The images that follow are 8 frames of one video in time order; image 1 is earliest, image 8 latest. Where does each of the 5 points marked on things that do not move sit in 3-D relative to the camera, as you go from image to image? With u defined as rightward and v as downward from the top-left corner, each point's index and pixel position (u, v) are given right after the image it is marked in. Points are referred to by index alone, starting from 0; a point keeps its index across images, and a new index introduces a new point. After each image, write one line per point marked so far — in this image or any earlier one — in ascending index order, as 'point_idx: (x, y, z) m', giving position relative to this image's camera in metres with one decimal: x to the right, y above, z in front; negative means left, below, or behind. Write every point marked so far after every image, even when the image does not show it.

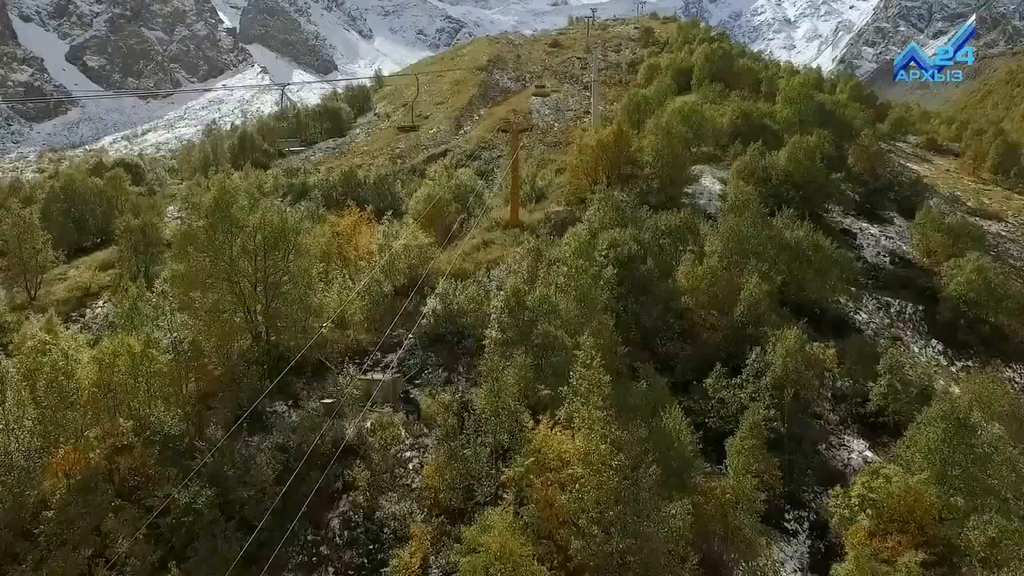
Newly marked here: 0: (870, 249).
0: (+12.1, +1.3, +19.6) m
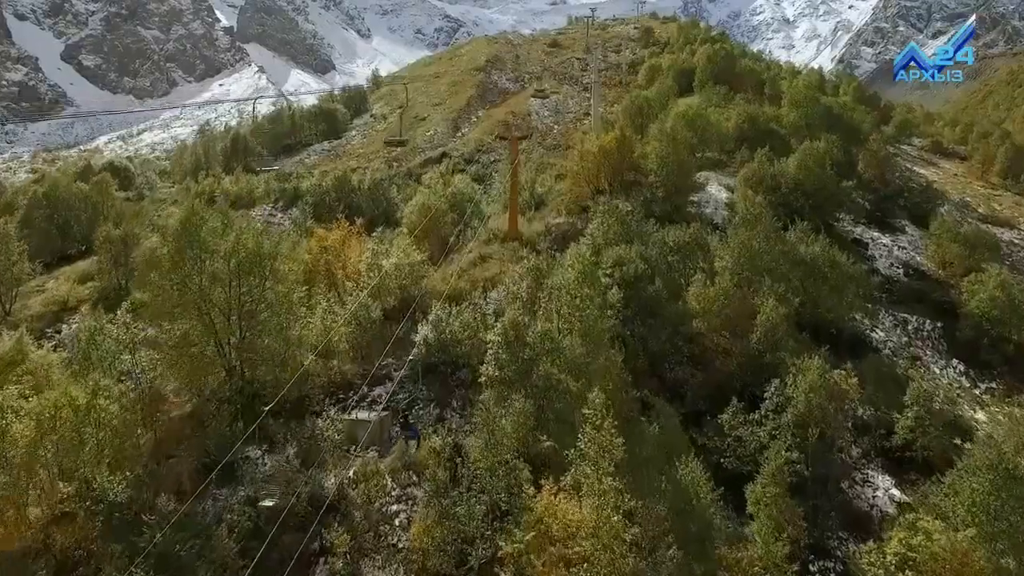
0: (+12.0, +0.9, +18.8) m
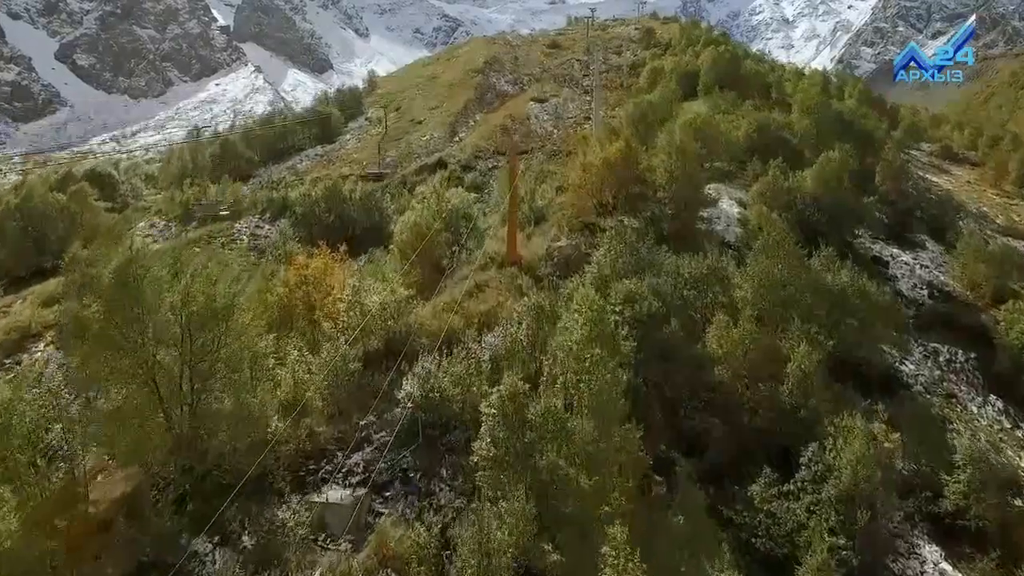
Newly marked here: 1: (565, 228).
0: (+12.0, +0.2, +17.6) m
1: (+1.7, +1.9, +18.1) m
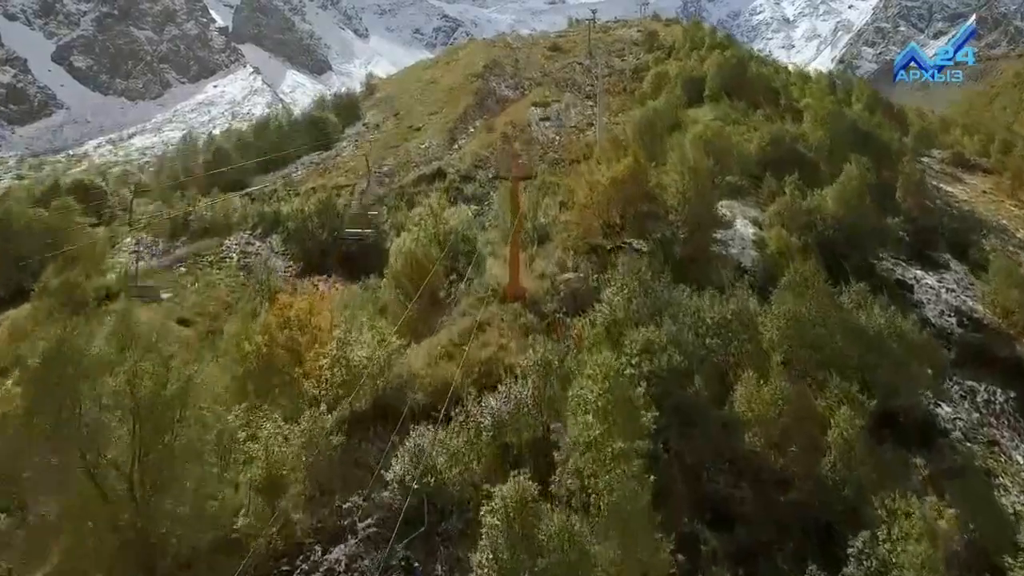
0: (+12.0, -0.6, +16.6) m
1: (+1.7, +1.1, +17.1) m
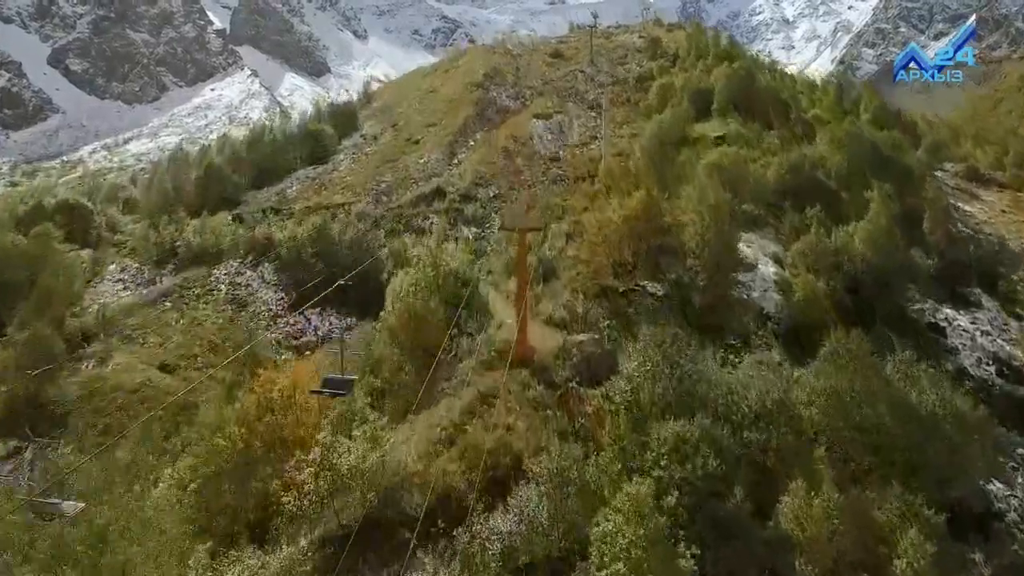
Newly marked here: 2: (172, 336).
0: (+12.2, -1.8, +15.4) m
1: (+1.9, -0.2, +15.9) m
2: (-11.4, -1.6, +19.5) m
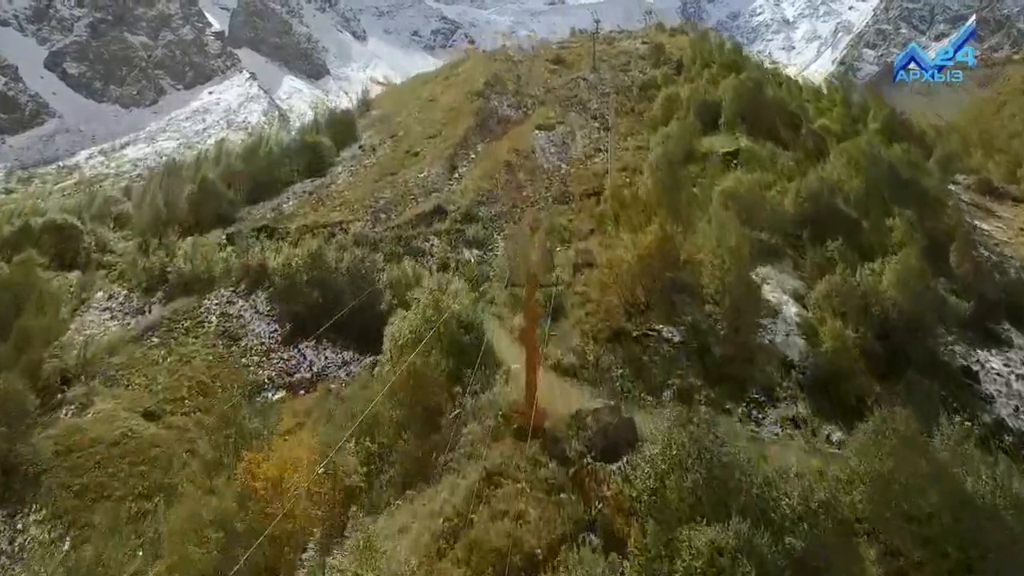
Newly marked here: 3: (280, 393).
0: (+12.3, -2.9, +14.5) m
1: (+2.0, -1.3, +14.9) m
2: (-11.3, -2.8, +18.5) m
3: (-7.5, -3.4, +18.7) m
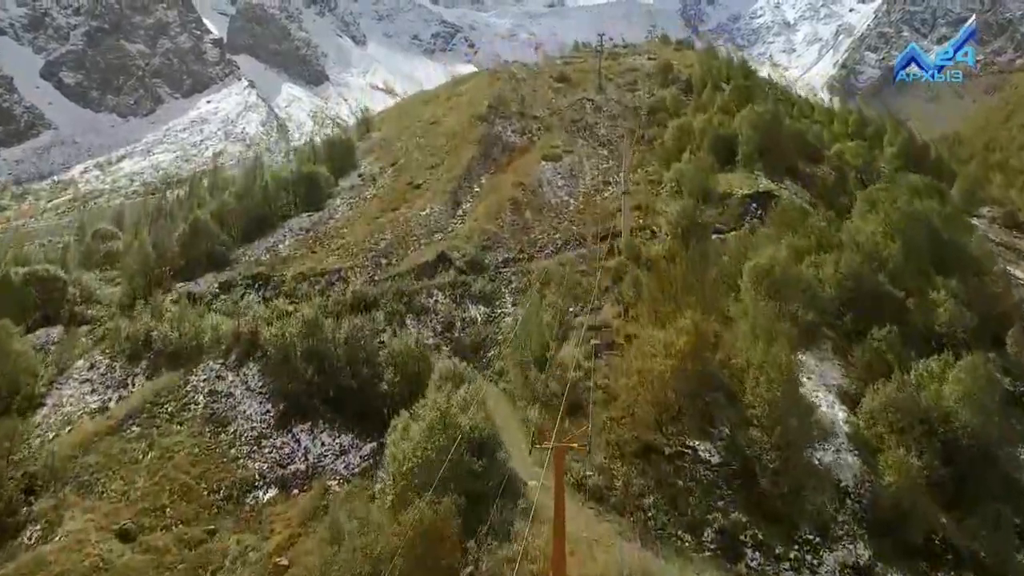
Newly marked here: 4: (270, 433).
0: (+12.7, -5.4, +12.8) m
1: (+2.4, -3.9, +13.3) m
2: (-10.9, -5.4, +16.9) m
3: (-7.1, -6.0, +17.0) m
4: (-7.8, -4.6, +18.7) m
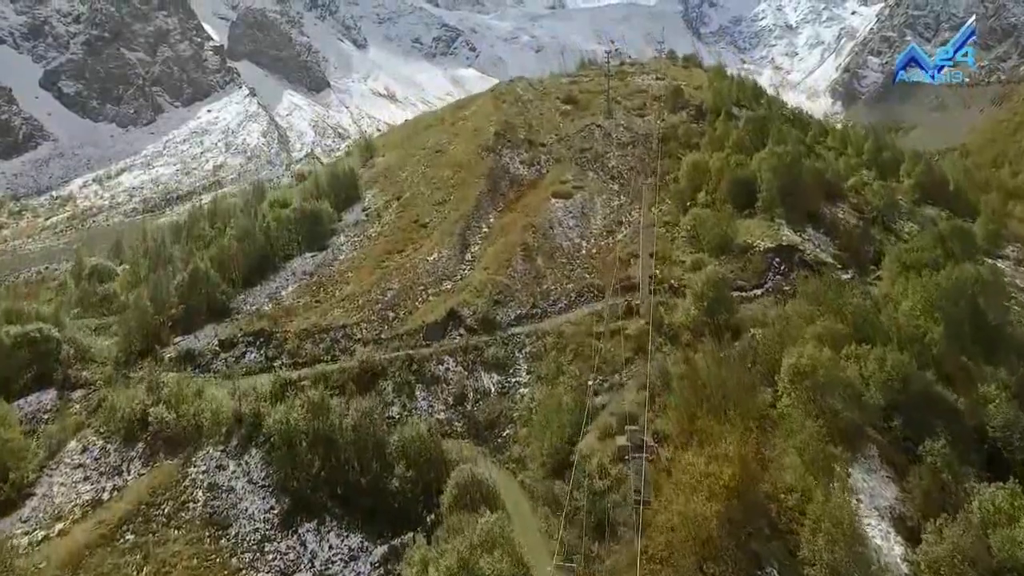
0: (+13.3, -8.2, +11.6) m
1: (+3.0, -6.6, +12.1) m
2: (-10.3, -8.1, +15.7) m
3: (-6.4, -8.8, +15.8) m
4: (-7.2, -7.4, +17.5) m
